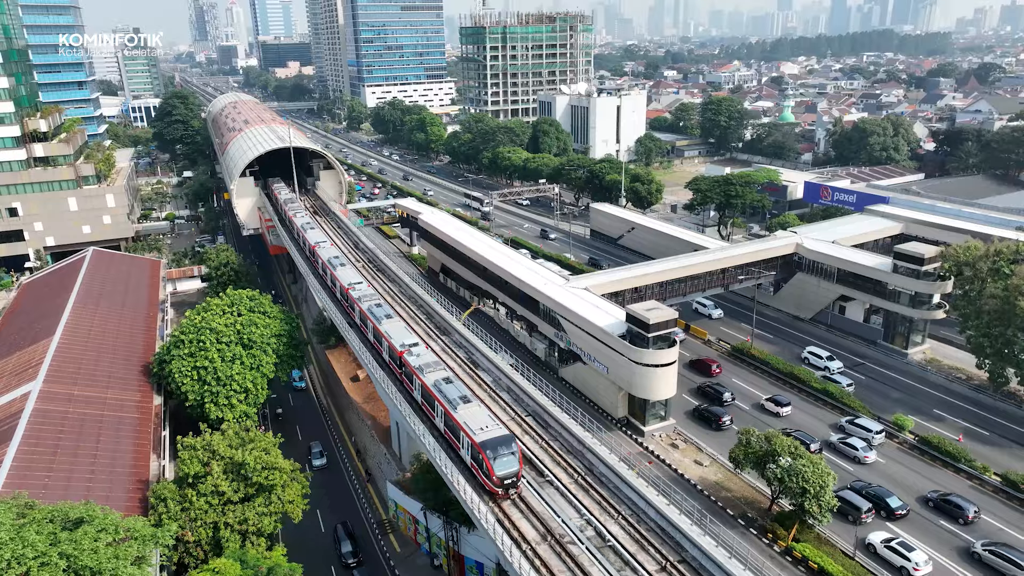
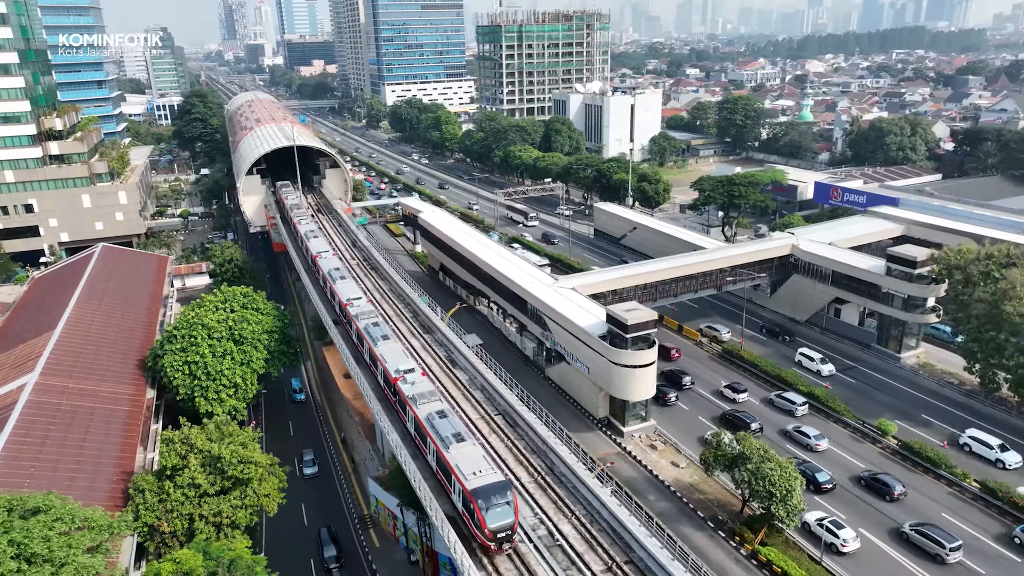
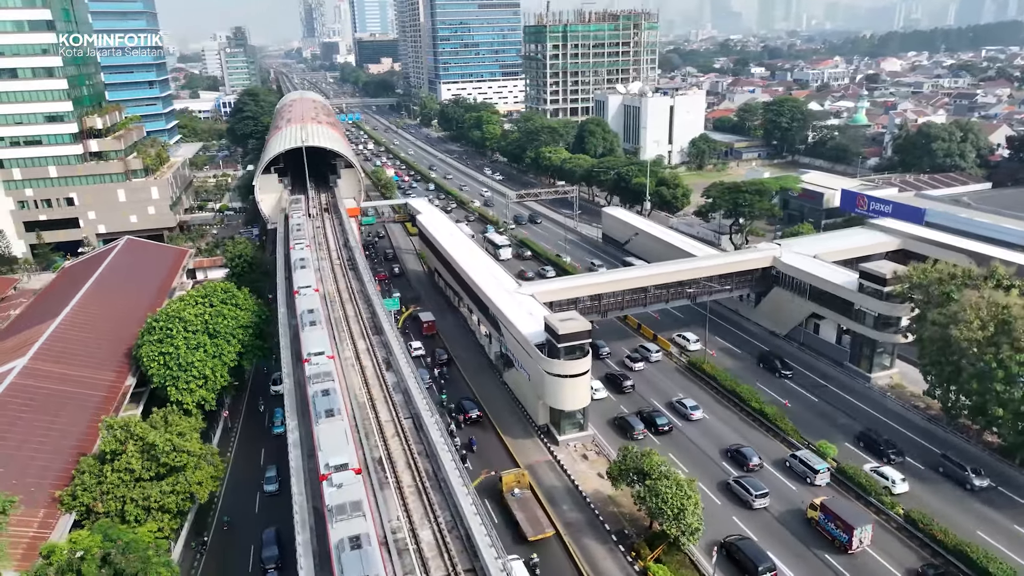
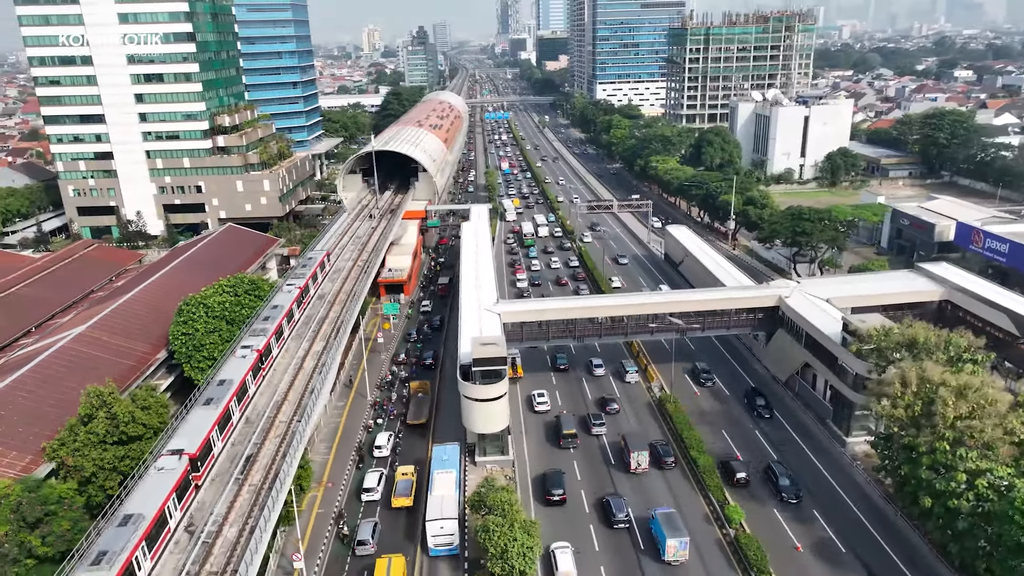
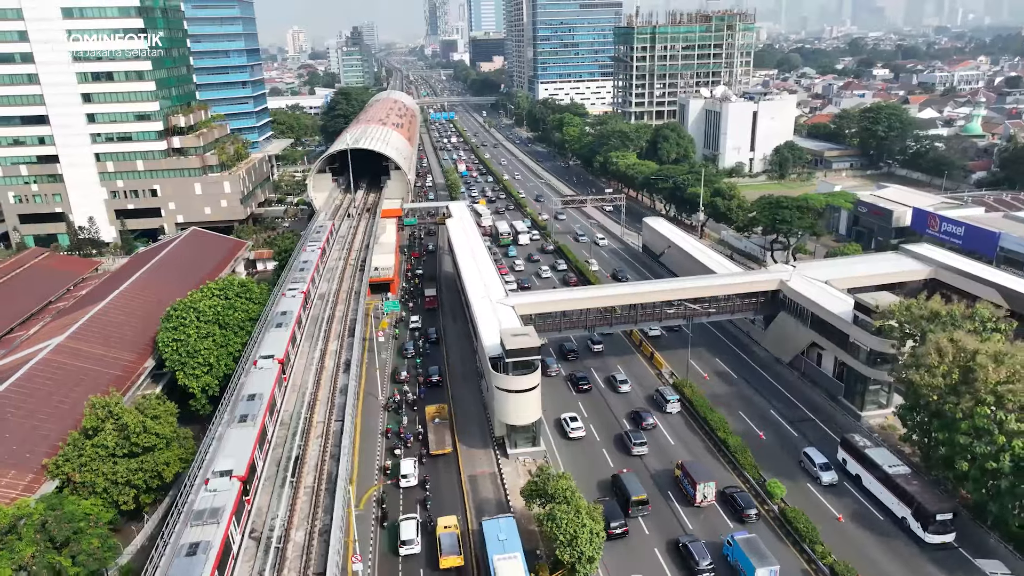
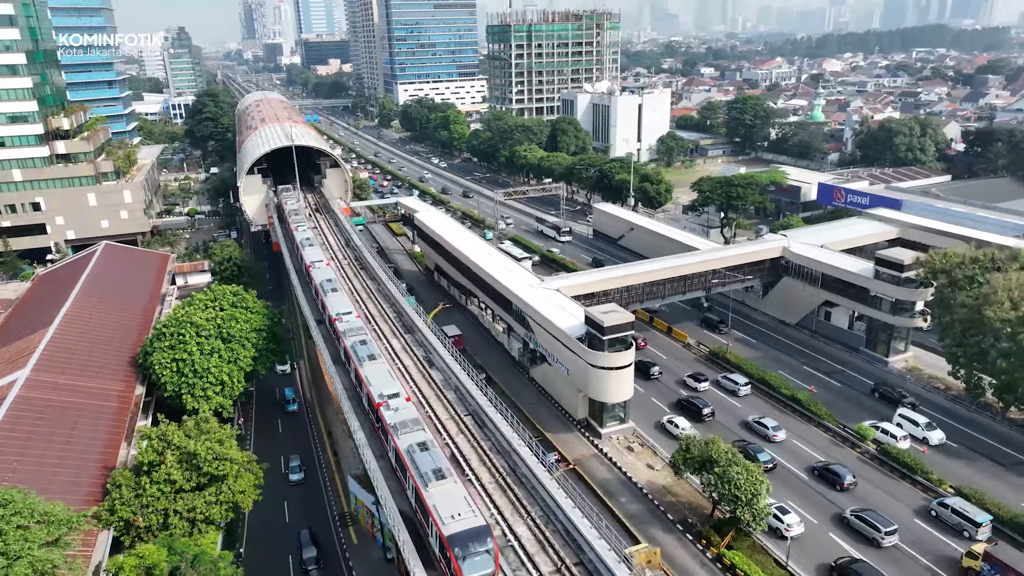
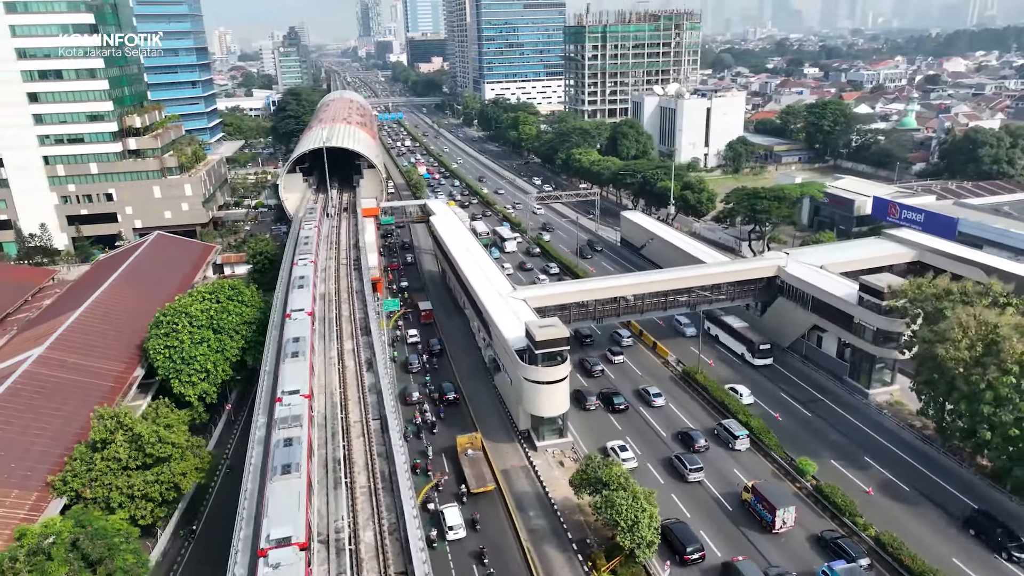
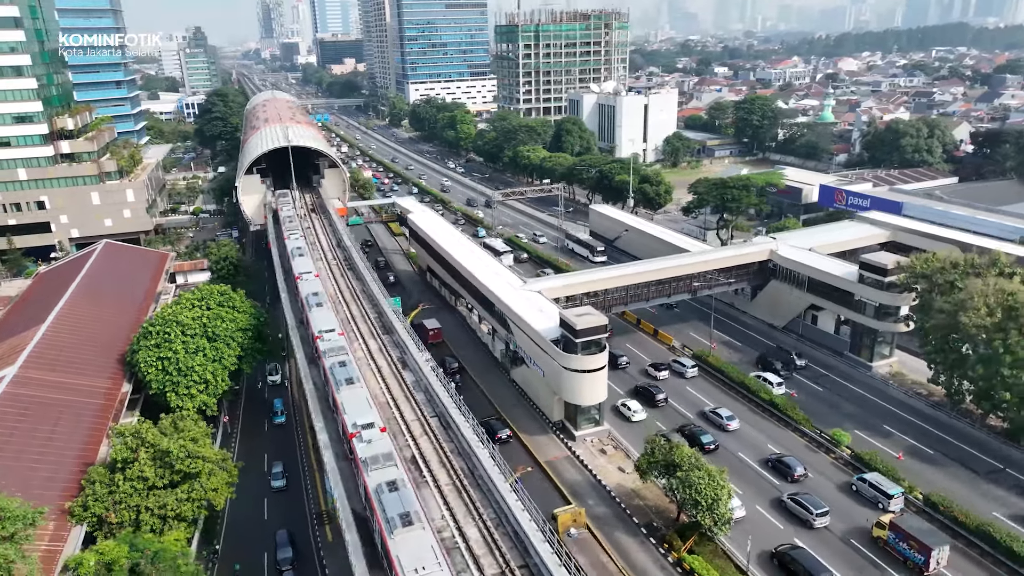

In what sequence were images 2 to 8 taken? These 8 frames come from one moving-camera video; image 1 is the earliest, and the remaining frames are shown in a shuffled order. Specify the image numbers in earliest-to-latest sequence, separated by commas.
2, 6, 8, 3, 7, 5, 4
